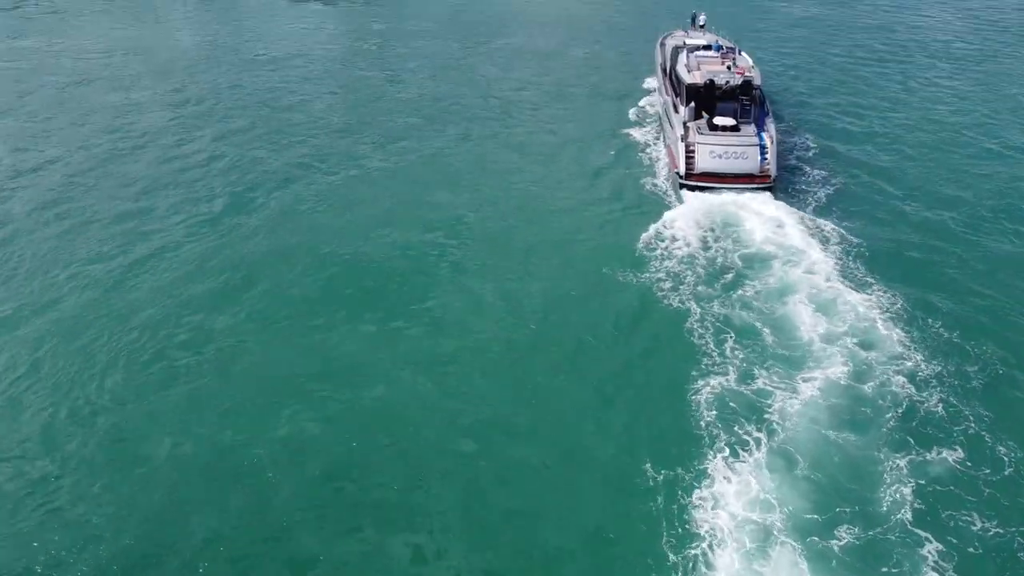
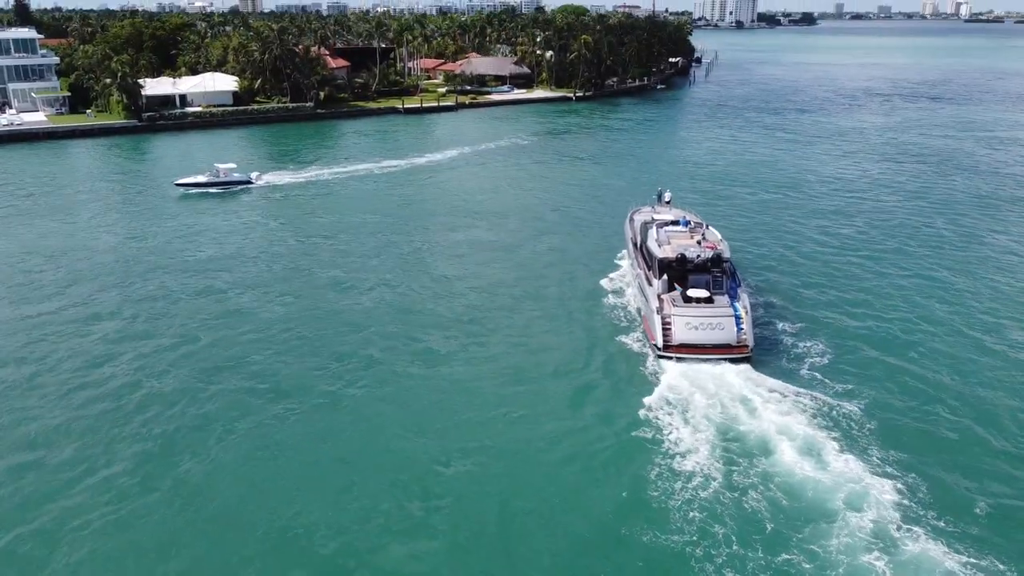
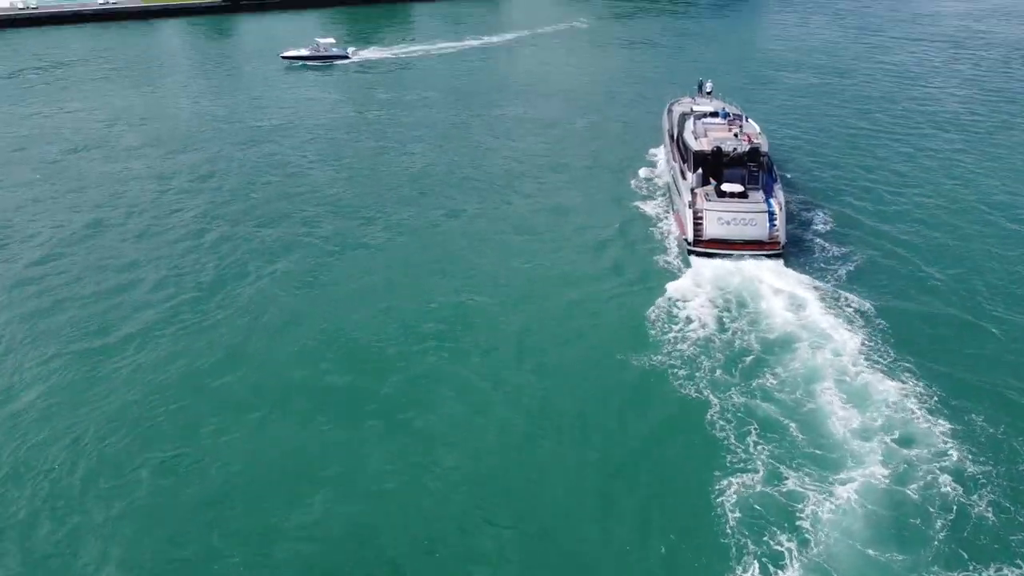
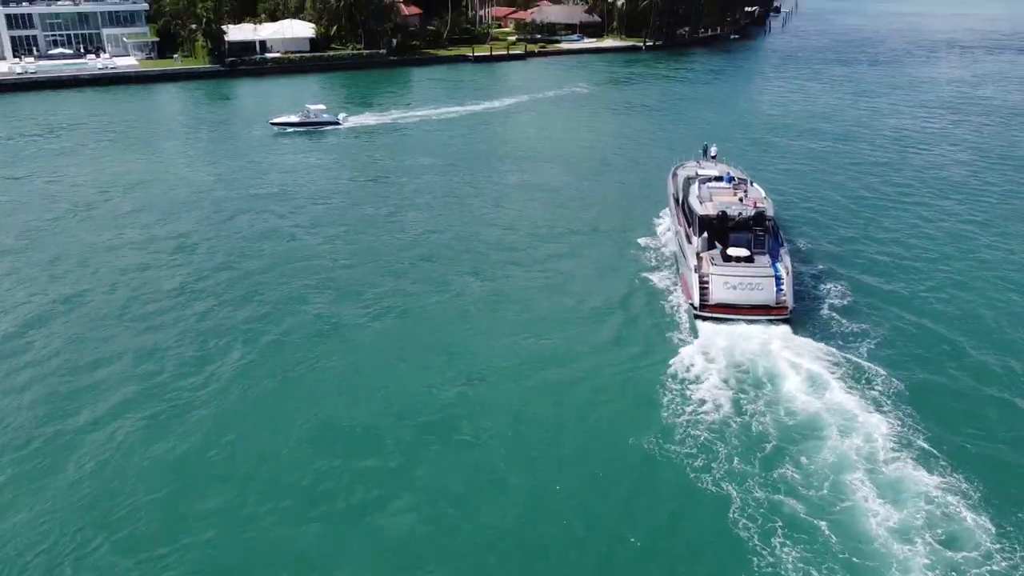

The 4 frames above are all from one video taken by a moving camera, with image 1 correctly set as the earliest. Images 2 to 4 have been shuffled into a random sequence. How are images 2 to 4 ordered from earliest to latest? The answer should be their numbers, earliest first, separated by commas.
3, 4, 2
